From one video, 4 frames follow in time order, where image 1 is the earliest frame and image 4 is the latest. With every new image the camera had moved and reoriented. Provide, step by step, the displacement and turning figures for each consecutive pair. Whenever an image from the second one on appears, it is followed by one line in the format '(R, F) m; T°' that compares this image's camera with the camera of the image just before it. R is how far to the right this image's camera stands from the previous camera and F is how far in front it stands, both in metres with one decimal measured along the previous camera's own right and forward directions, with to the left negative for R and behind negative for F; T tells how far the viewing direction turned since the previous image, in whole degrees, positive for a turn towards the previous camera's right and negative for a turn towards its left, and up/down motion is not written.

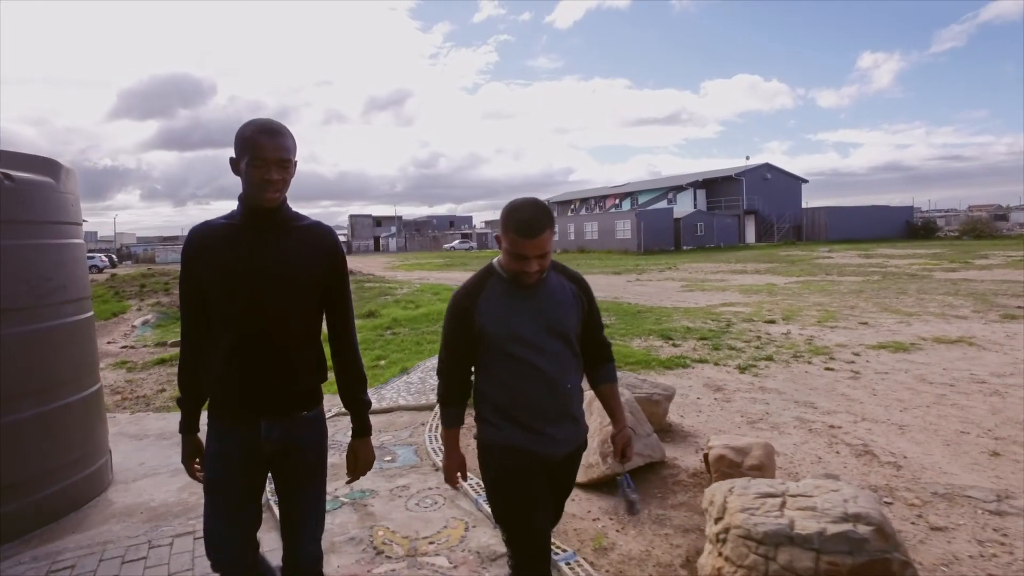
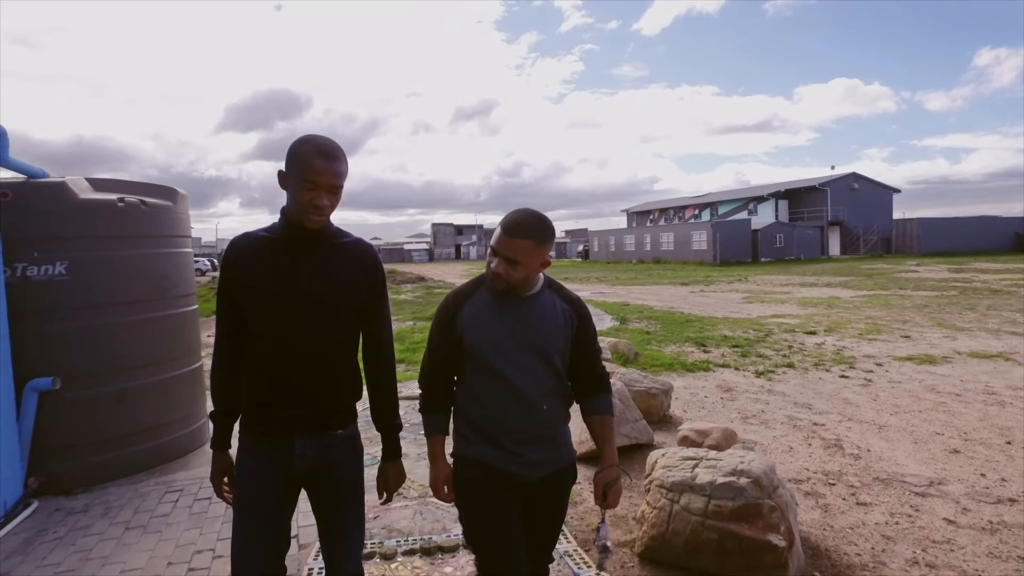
(+0.5, -0.8) m; -7°
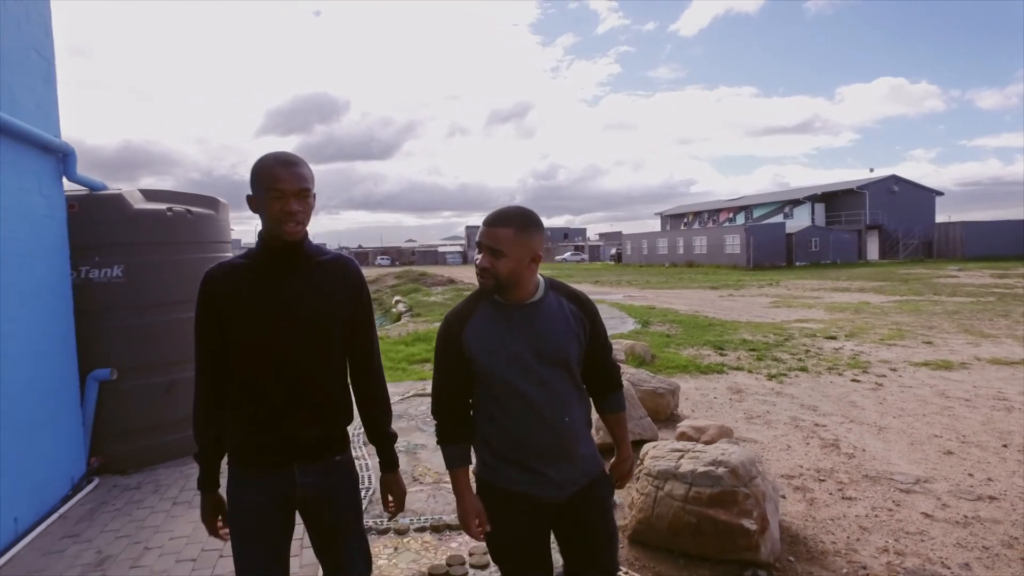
(+0.2, -0.4) m; -3°
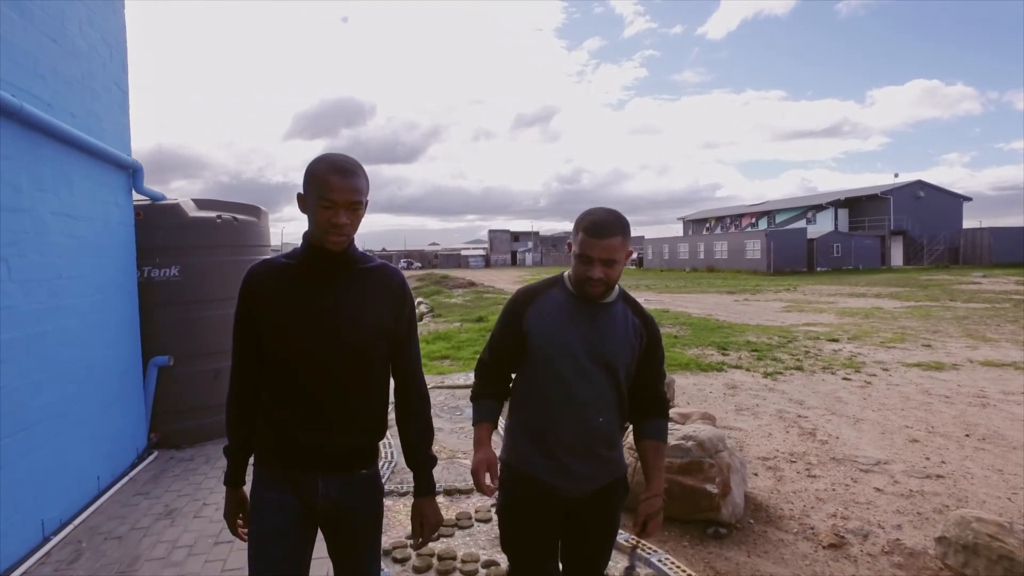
(+0.1, -0.6) m; -2°
